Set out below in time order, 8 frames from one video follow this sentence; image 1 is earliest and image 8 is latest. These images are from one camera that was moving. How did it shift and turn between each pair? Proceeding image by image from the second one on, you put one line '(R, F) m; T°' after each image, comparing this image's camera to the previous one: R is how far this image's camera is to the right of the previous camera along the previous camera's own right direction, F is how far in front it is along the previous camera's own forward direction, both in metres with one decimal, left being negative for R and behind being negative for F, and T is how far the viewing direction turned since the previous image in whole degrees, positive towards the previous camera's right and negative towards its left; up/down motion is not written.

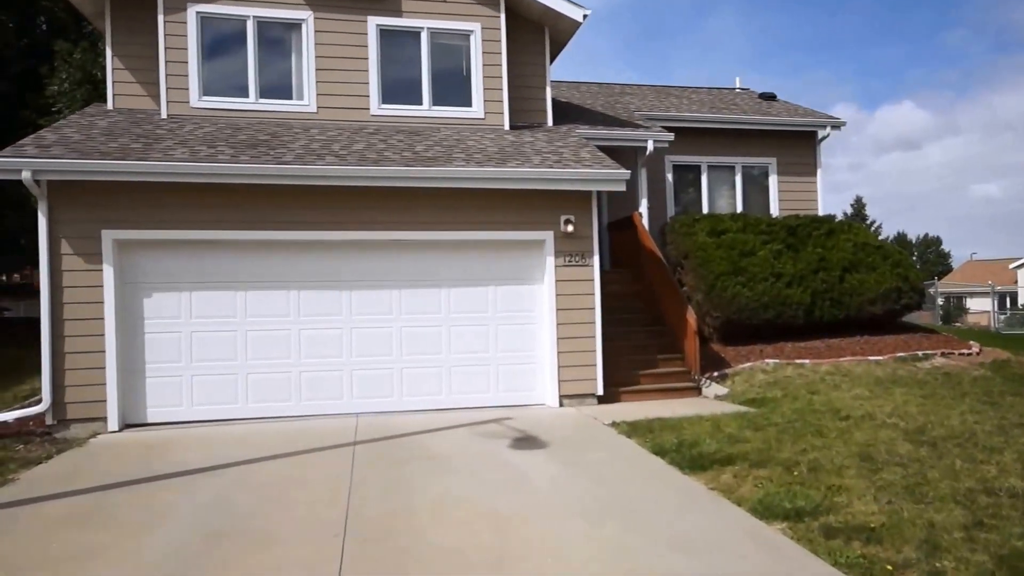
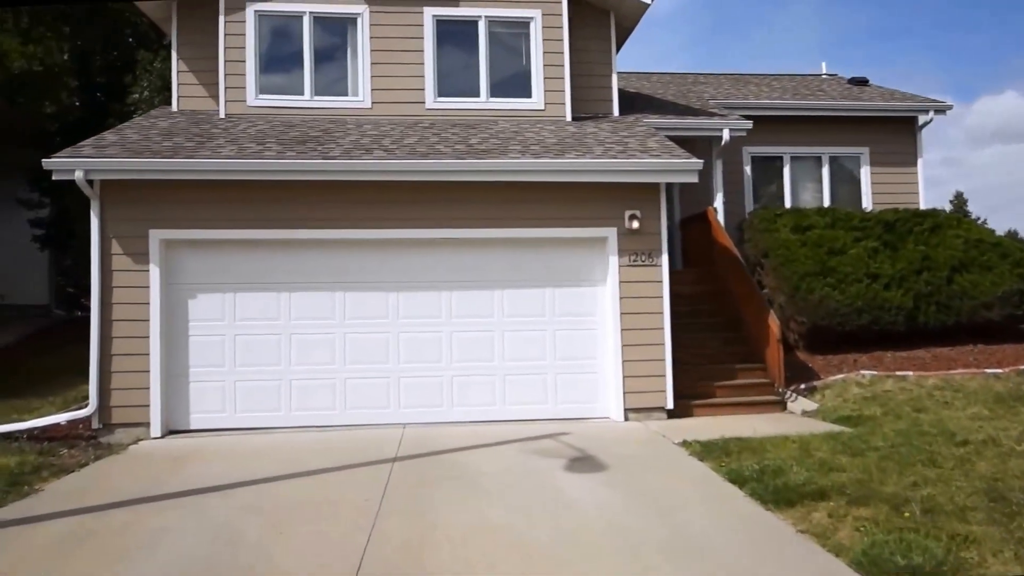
(+0.1, +0.9) m; -5°
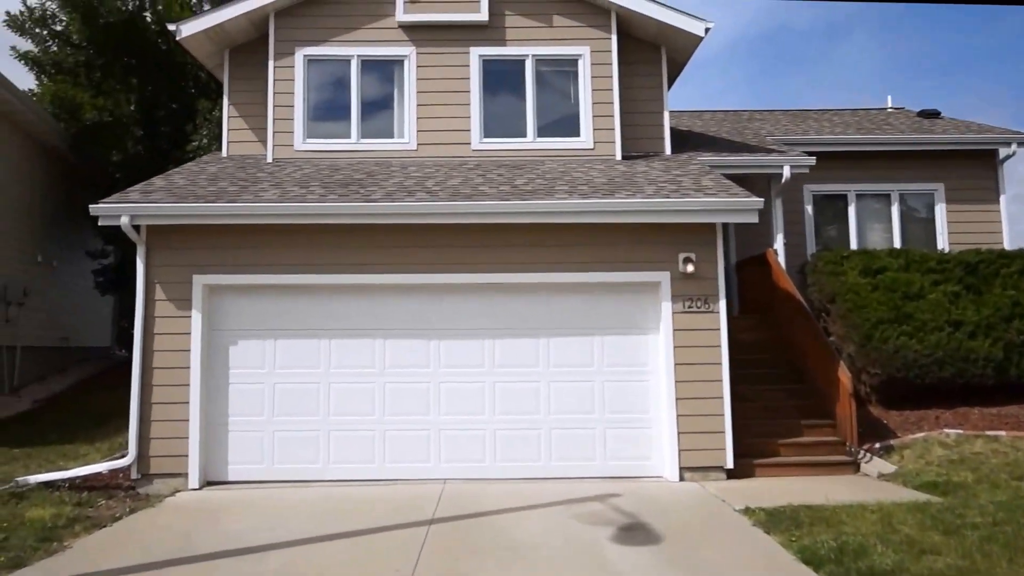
(+0.1, +0.5) m; -3°
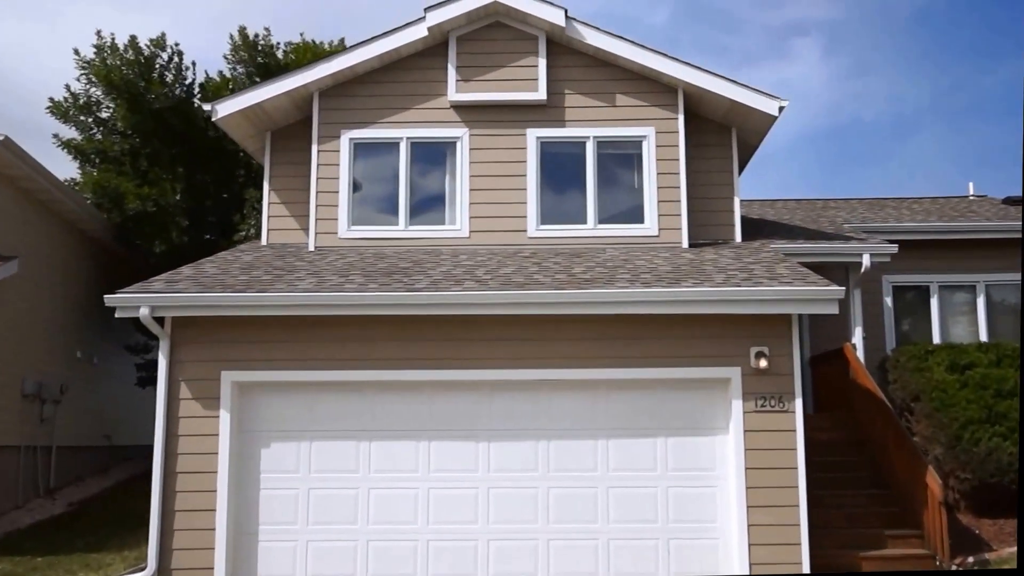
(-0.1, +0.6) m; -3°
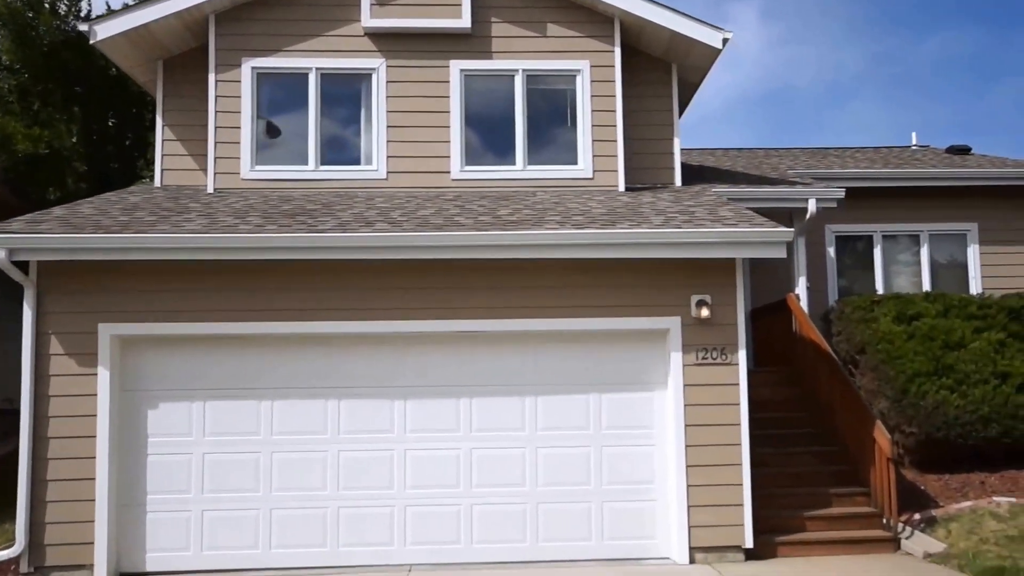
(+0.2, +0.8) m; +4°
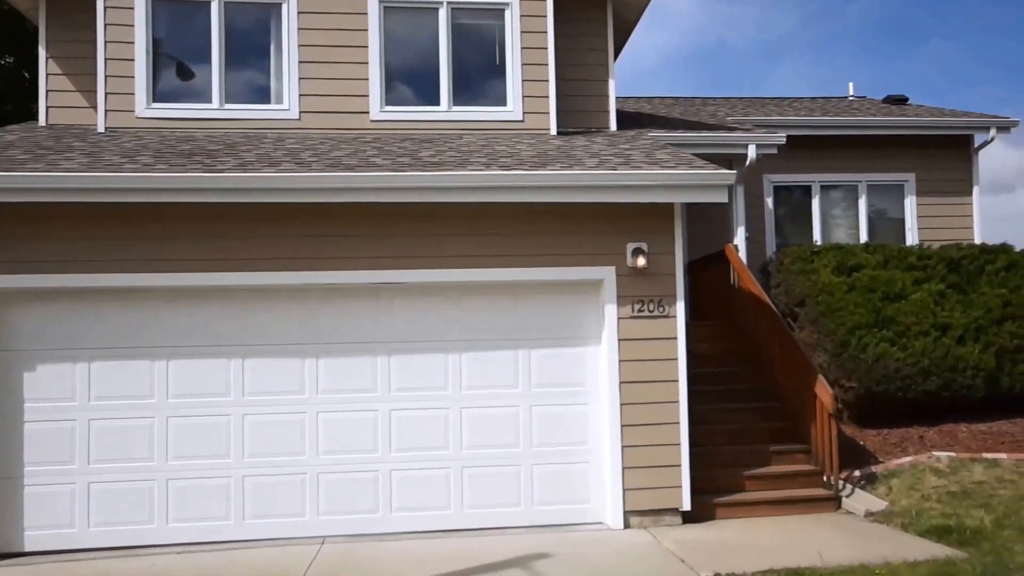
(+0.1, +0.6) m; +4°
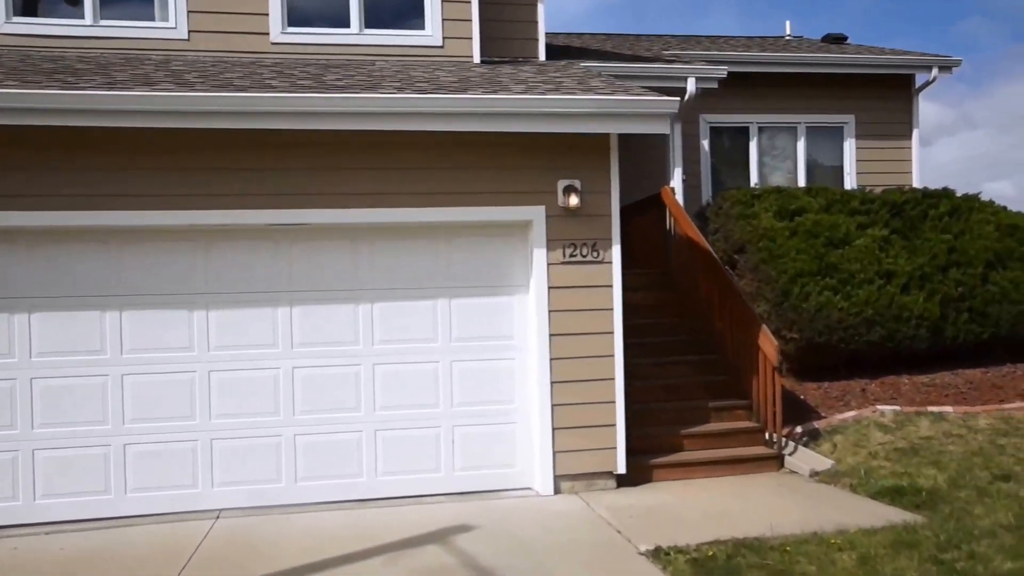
(+0.1, +0.8) m; +5°
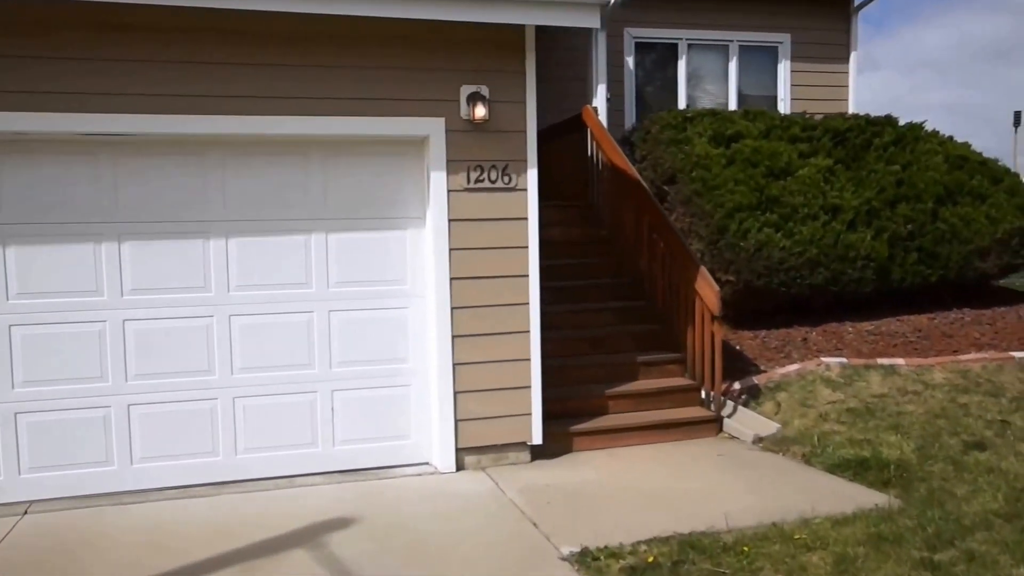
(+0.1, +1.2) m; +6°
